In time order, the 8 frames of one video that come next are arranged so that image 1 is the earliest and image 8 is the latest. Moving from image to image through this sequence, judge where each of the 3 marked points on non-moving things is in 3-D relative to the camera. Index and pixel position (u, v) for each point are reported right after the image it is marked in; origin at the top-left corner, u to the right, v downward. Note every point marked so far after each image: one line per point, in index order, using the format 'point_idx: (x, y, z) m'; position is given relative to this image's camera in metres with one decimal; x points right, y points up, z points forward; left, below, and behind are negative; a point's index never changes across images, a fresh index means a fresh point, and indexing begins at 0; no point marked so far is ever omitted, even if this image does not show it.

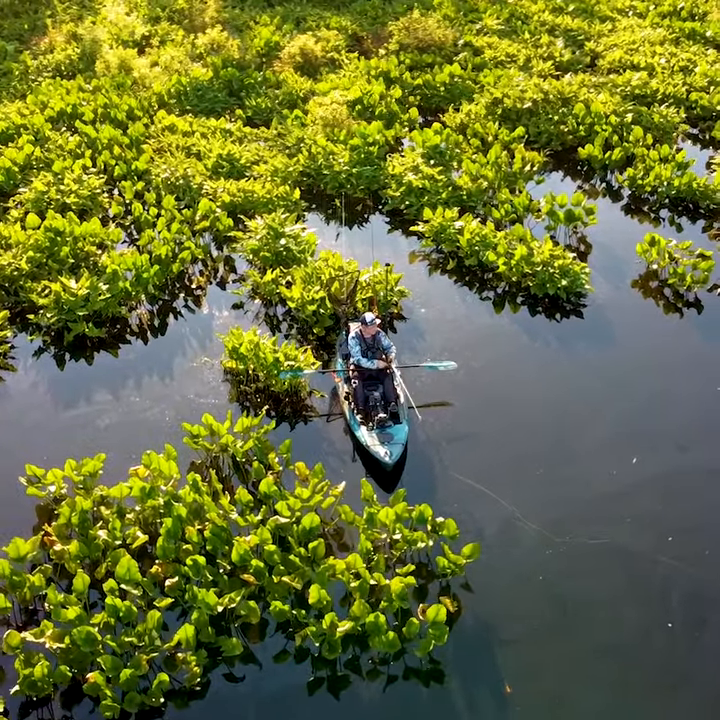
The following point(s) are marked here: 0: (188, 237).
0: (-2.0, +1.4, +11.6) m
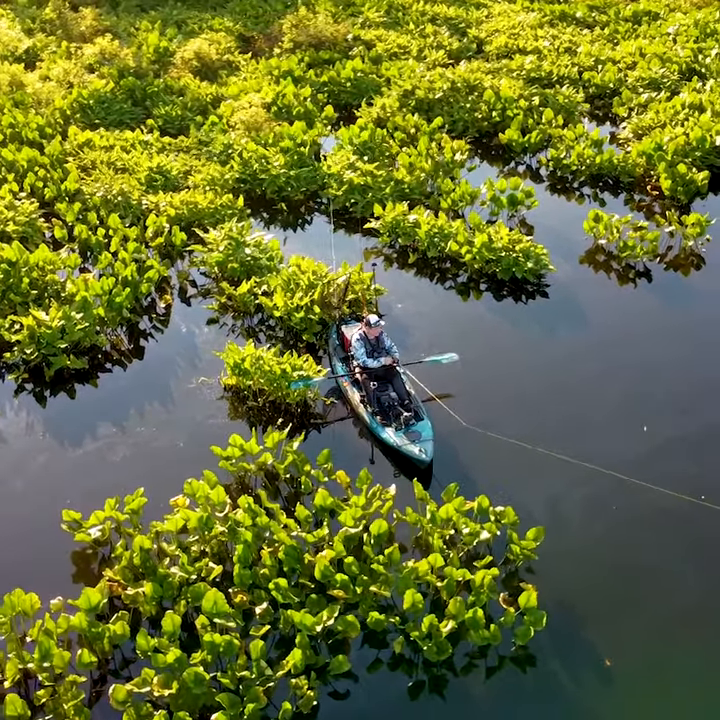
0: (-2.4, +1.2, +11.3) m
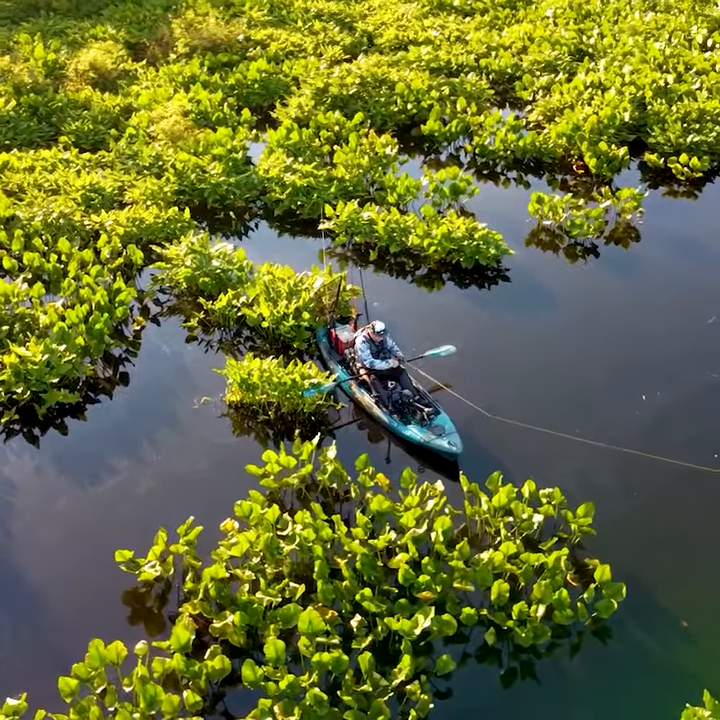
0: (-2.7, +0.9, +10.9) m
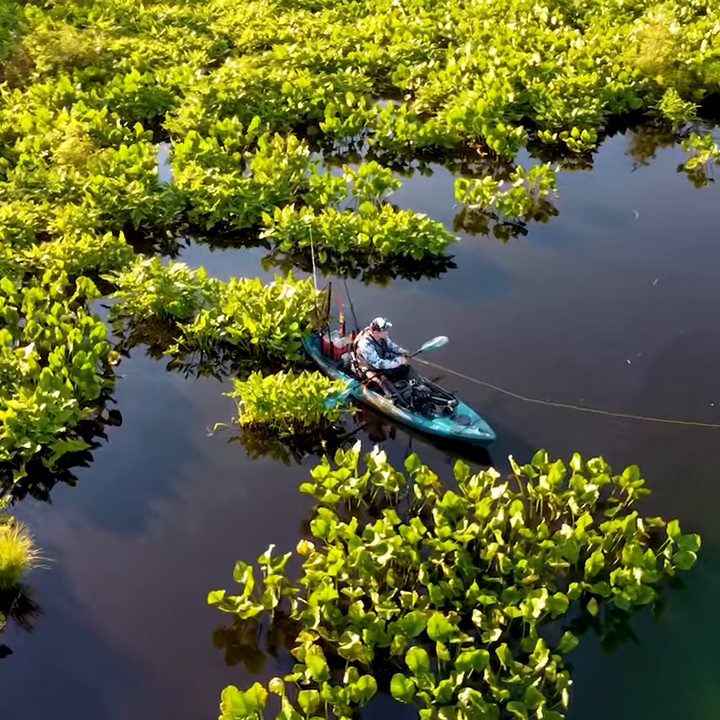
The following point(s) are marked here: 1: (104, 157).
0: (-3.0, +0.5, +10.3) m
1: (-3.4, +2.7, +13.3) m
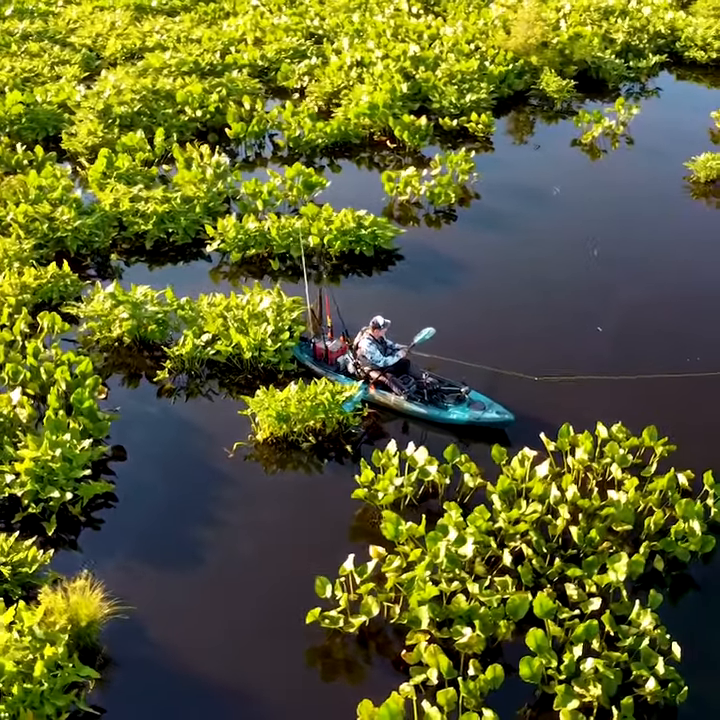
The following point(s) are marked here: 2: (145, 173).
0: (-3.0, +0.1, +9.7) m
1: (-4.3, +2.2, +12.6) m
2: (-2.8, +2.4, +13.1) m
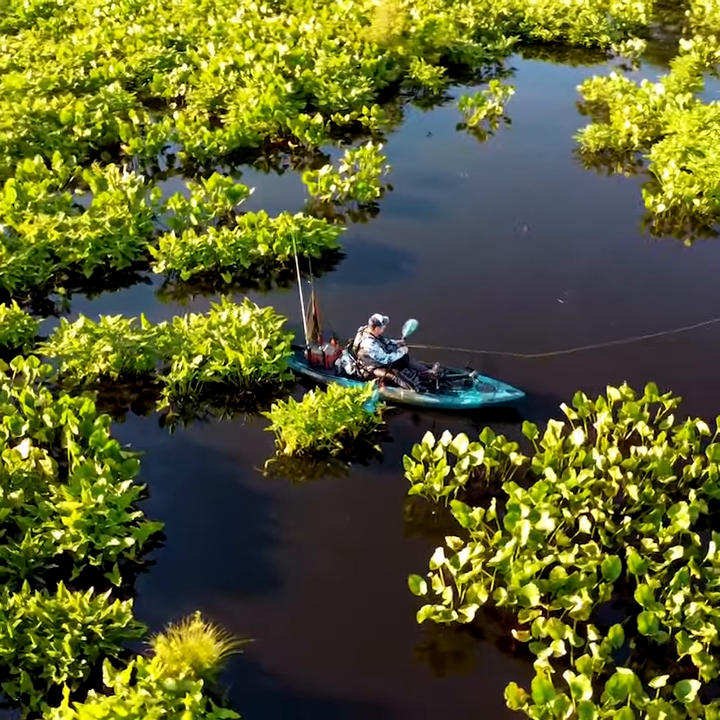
0: (-2.9, -0.3, +9.2) m
1: (-5.0, +1.6, +11.7) m
2: (-3.7, +2.0, +12.5) m
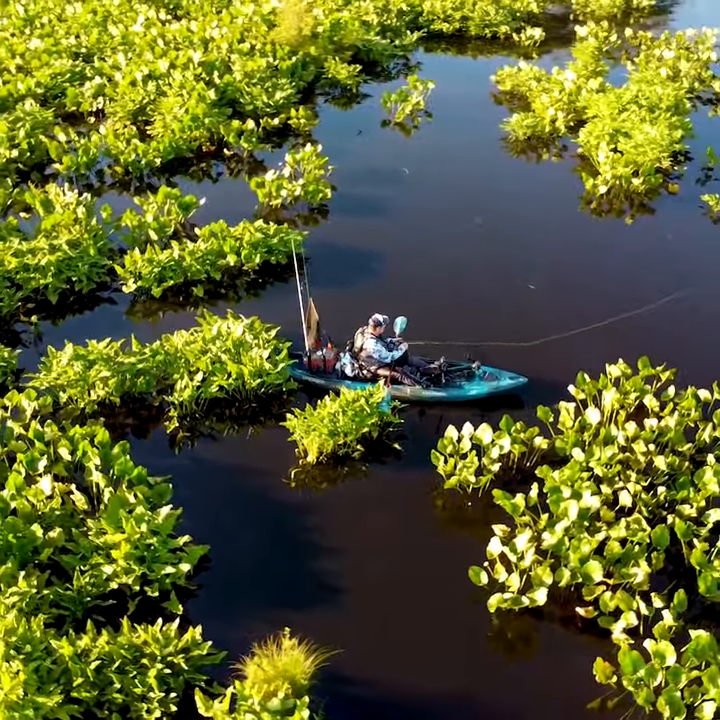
0: (-2.8, -0.6, +8.8) m
1: (-5.3, +1.1, +11.0) m
2: (-4.2, +1.6, +12.0) m
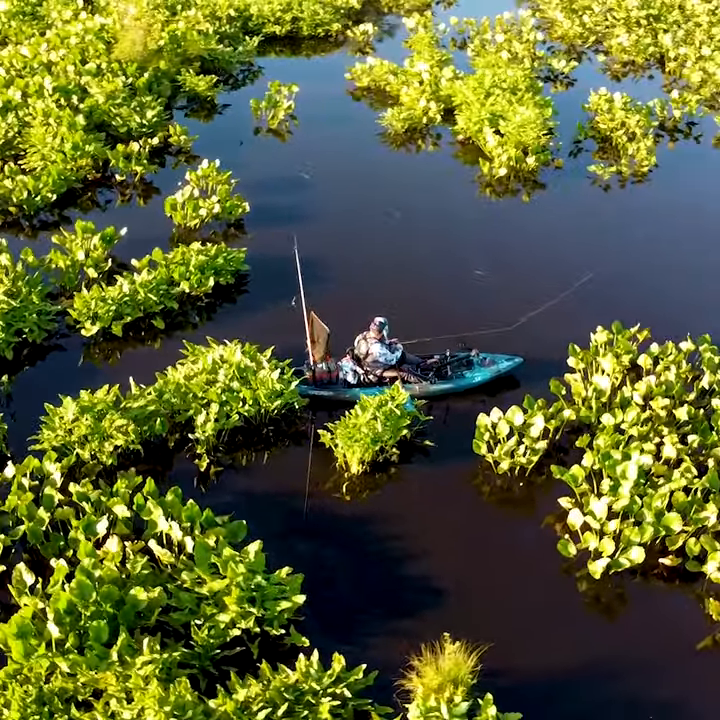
0: (-2.3, -1.1, +8.3) m
1: (-5.5, +0.1, +9.8) m
2: (-4.7, +0.8, +11.0) m
